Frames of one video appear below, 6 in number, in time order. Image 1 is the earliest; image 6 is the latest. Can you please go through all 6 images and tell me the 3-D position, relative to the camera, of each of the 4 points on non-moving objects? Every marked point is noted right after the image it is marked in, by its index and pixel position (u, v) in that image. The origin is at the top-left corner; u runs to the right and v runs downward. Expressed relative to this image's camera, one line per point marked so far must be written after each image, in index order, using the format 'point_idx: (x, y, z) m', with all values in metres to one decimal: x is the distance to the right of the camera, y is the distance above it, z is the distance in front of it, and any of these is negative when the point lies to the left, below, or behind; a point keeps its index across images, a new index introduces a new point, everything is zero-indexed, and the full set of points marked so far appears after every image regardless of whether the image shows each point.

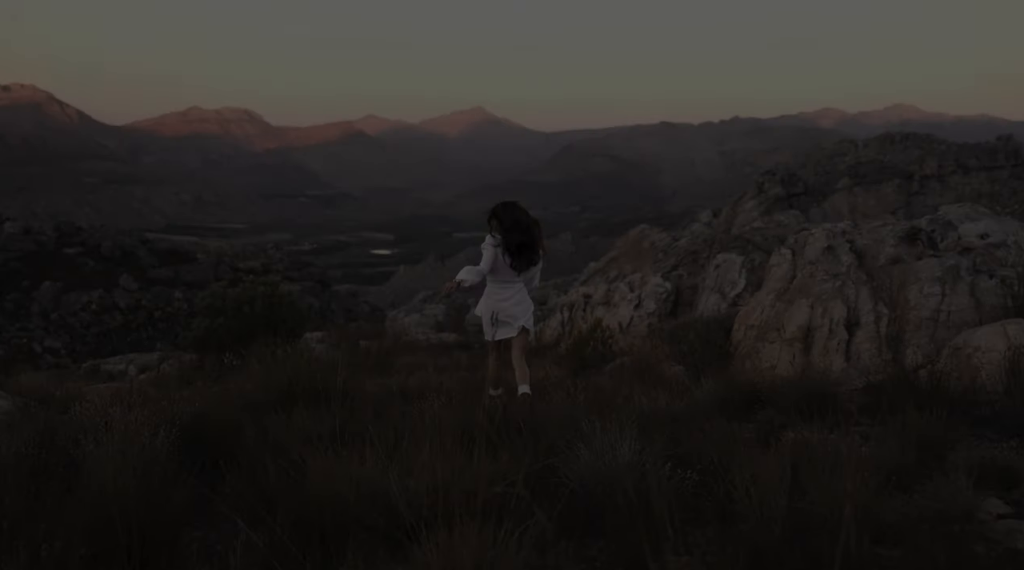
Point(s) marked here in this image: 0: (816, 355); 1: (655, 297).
0: (+2.4, -0.6, +7.0) m
1: (+2.5, -0.2, +15.6) m
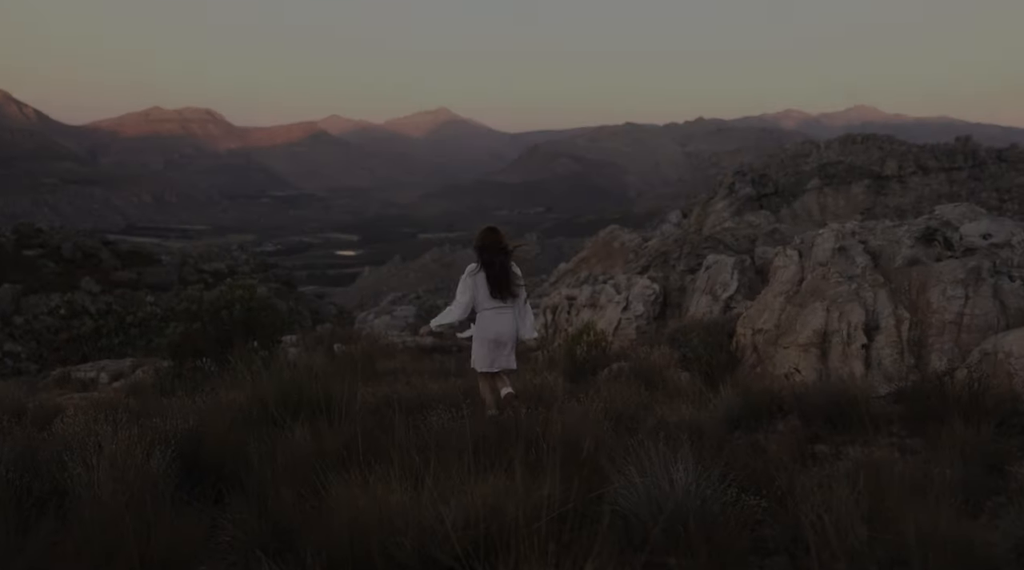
0: (+2.5, -0.6, +6.7) m
1: (+2.3, -0.2, +15.4) m
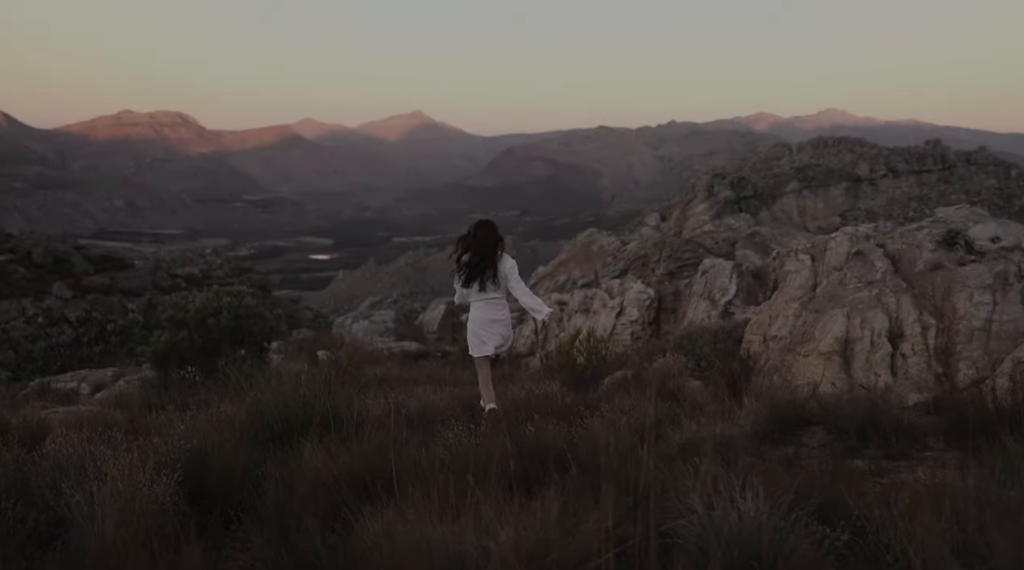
0: (+2.6, -0.6, +6.5) m
1: (+2.2, -0.3, +15.1) m
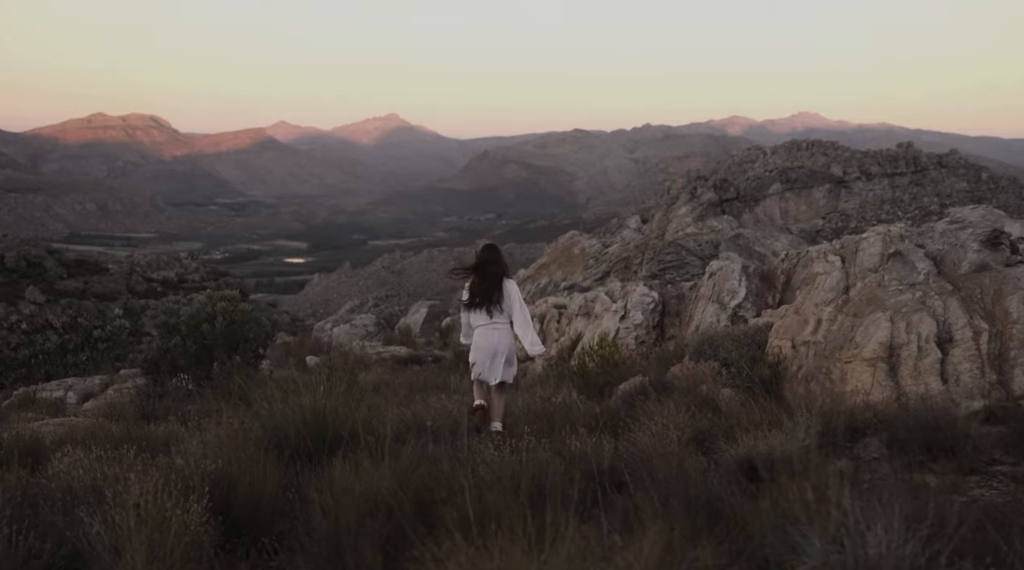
0: (+2.8, -0.7, +6.2) m
1: (+2.2, -0.4, +14.8) m
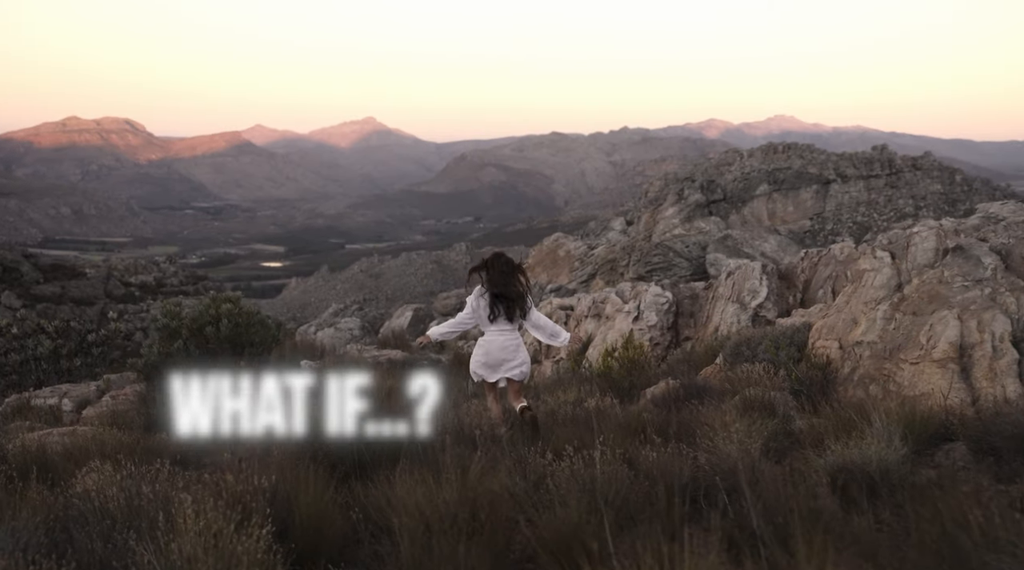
0: (+3.1, -0.6, +5.9) m
1: (+2.4, -0.4, +14.5) m
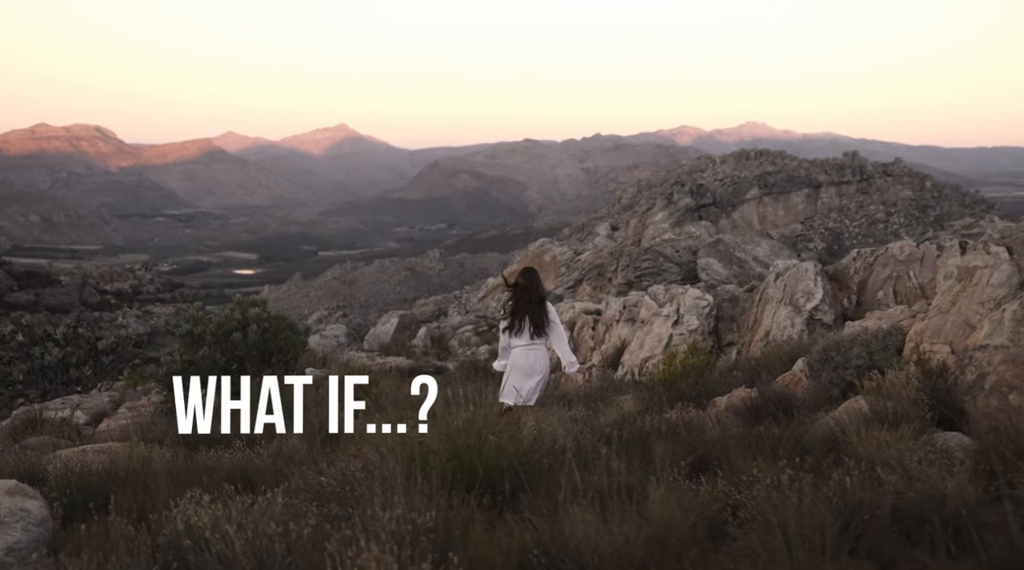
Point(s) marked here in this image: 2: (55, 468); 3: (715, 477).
0: (+3.9, -0.6, +5.3) m
1: (+2.9, -0.4, +13.8) m
2: (-3.1, -1.3, +6.0) m
3: (+1.1, -1.0, +4.4) m
